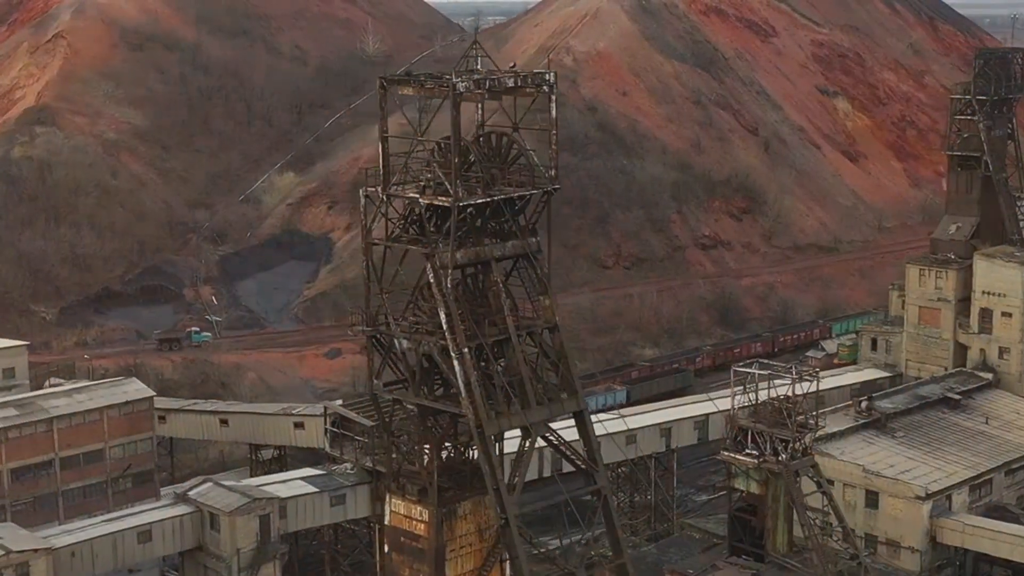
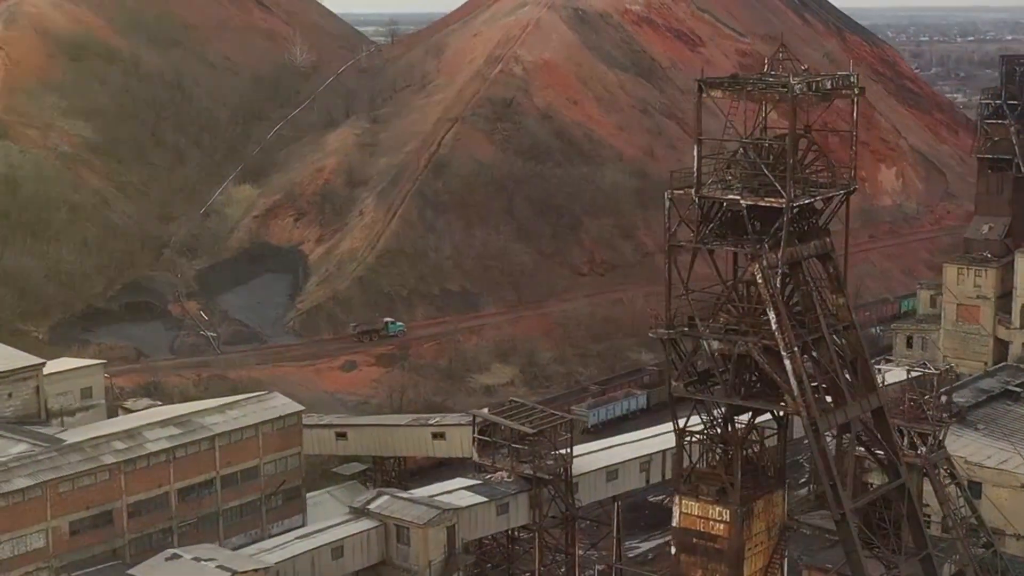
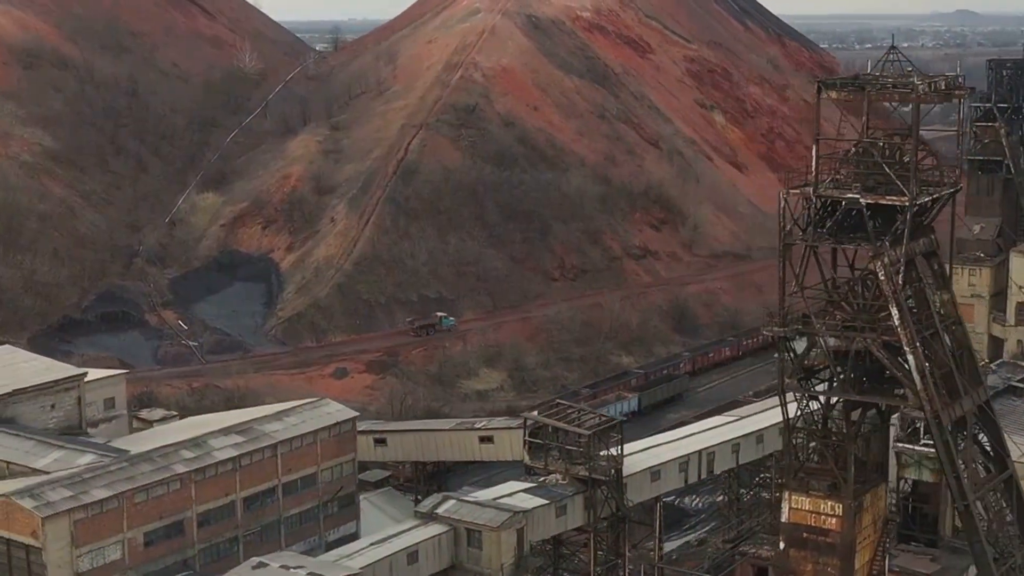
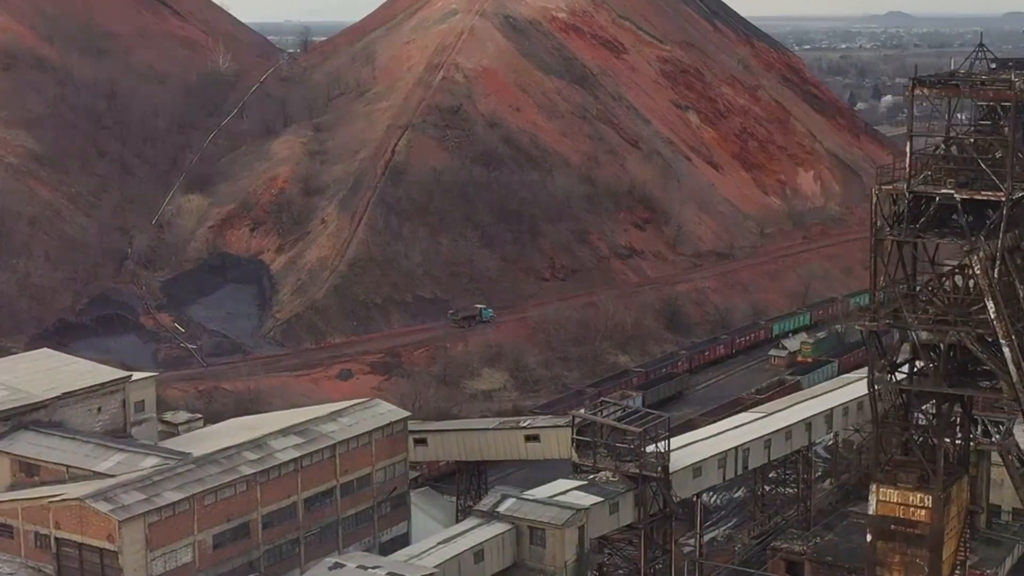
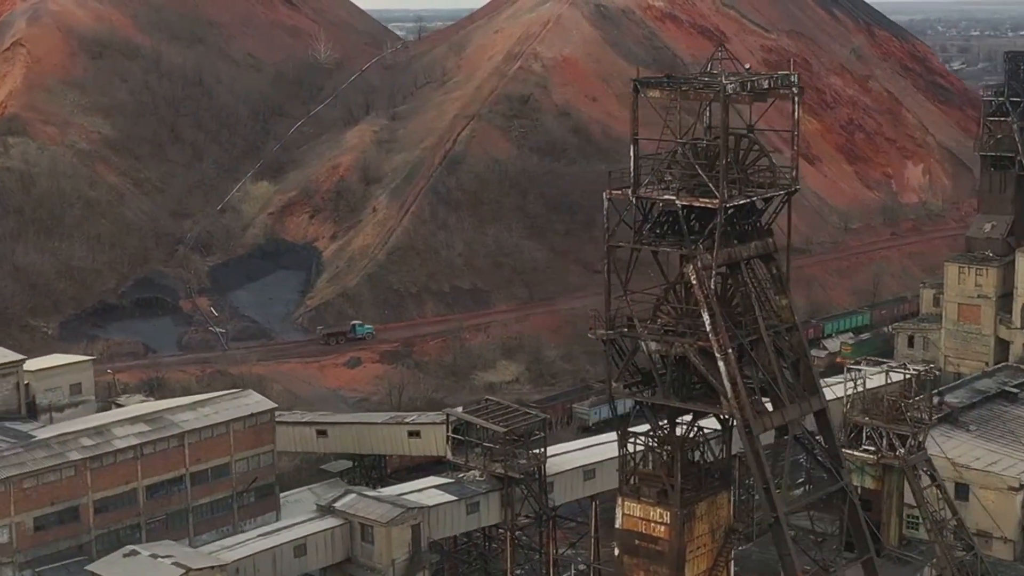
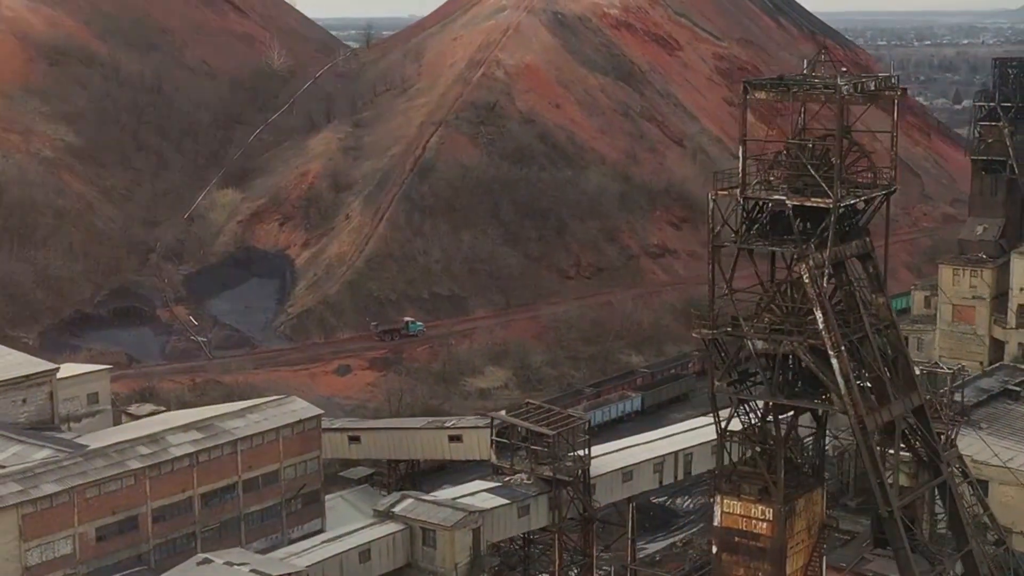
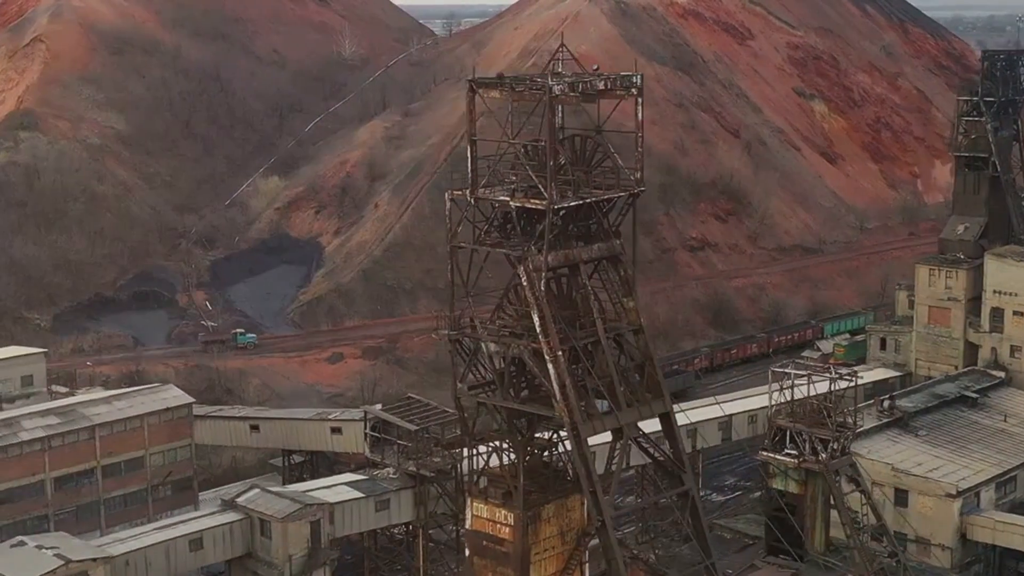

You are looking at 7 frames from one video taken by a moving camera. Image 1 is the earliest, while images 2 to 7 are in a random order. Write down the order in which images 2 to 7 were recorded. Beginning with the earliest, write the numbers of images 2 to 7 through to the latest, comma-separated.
7, 5, 2, 6, 3, 4
